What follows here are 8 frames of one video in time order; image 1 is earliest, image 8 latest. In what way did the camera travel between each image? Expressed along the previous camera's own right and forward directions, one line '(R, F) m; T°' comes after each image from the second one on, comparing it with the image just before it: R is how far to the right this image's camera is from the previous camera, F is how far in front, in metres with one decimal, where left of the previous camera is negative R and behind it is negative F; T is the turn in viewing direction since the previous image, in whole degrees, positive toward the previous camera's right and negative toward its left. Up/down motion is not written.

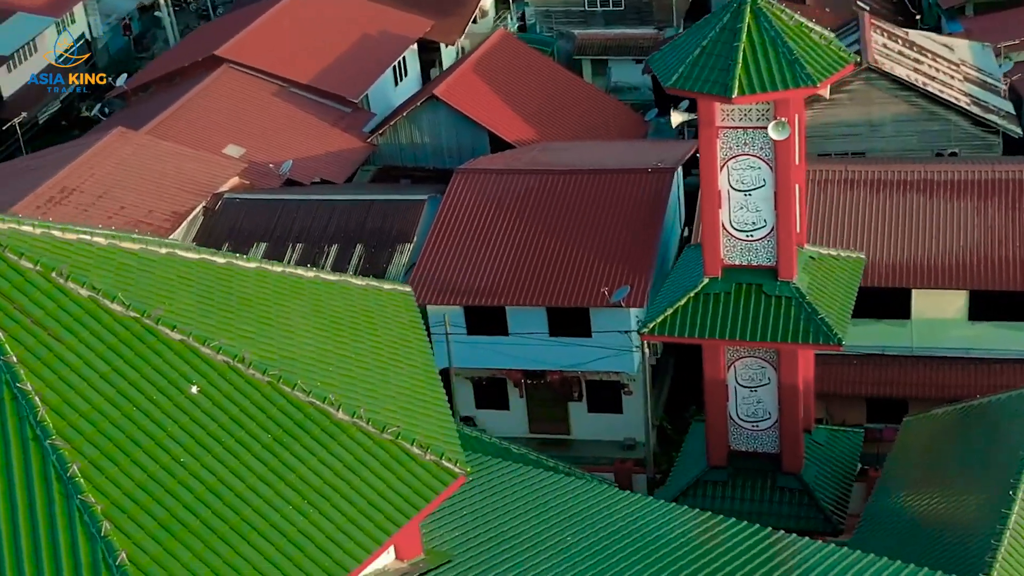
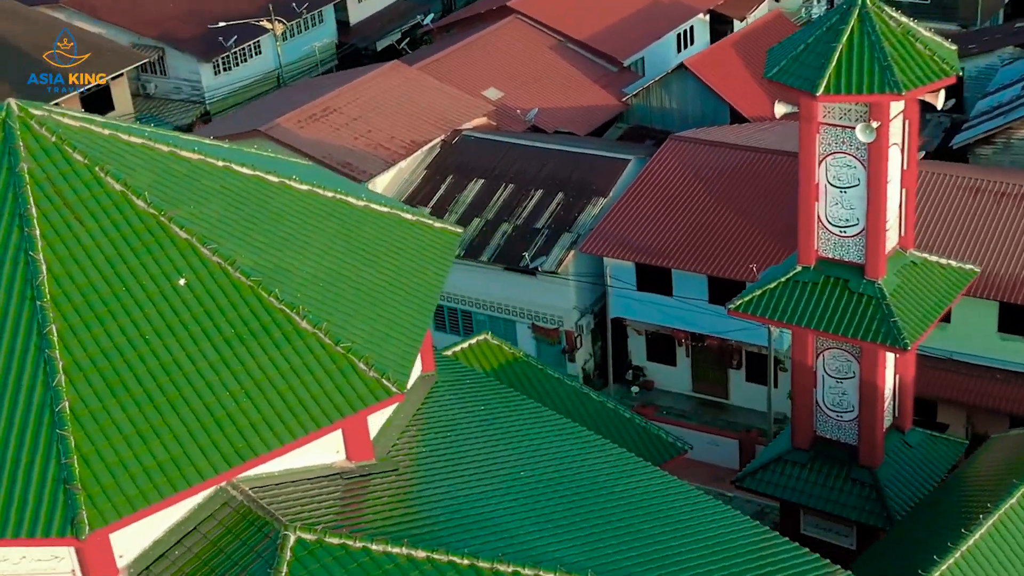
(+4.1, -0.8) m; -17°
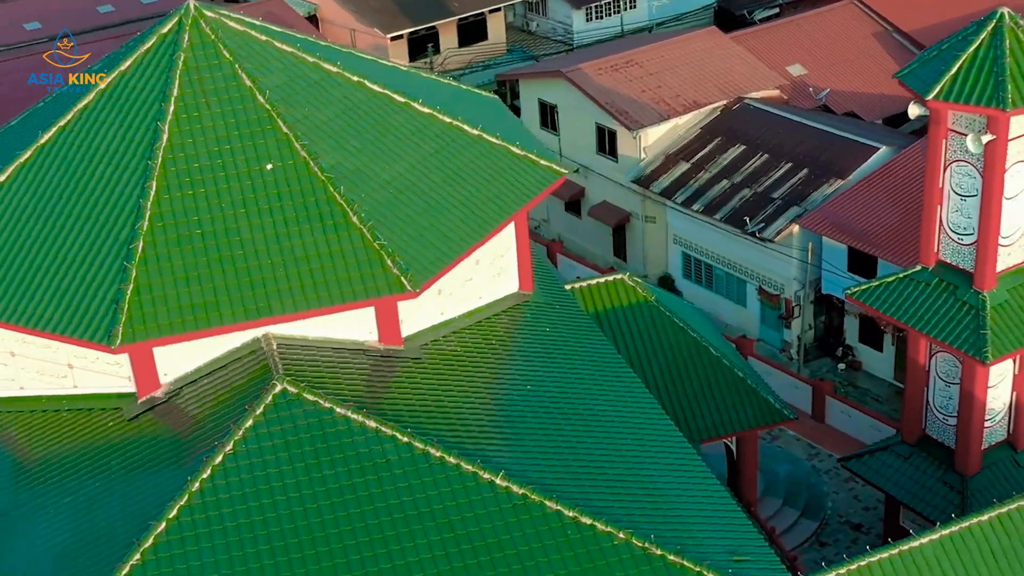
(+4.9, -0.9) m; -20°
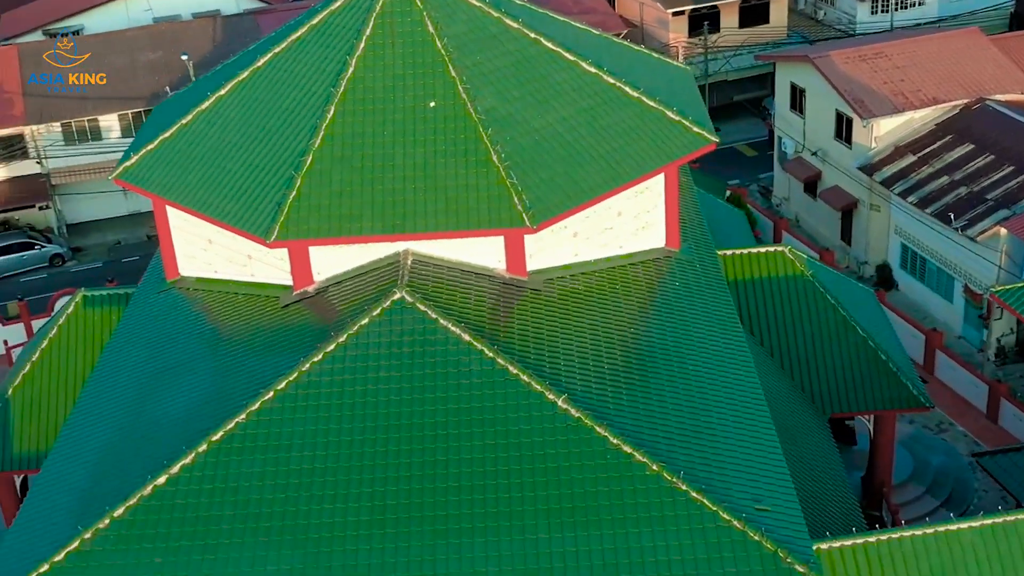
(+2.9, -1.2) m; -14°
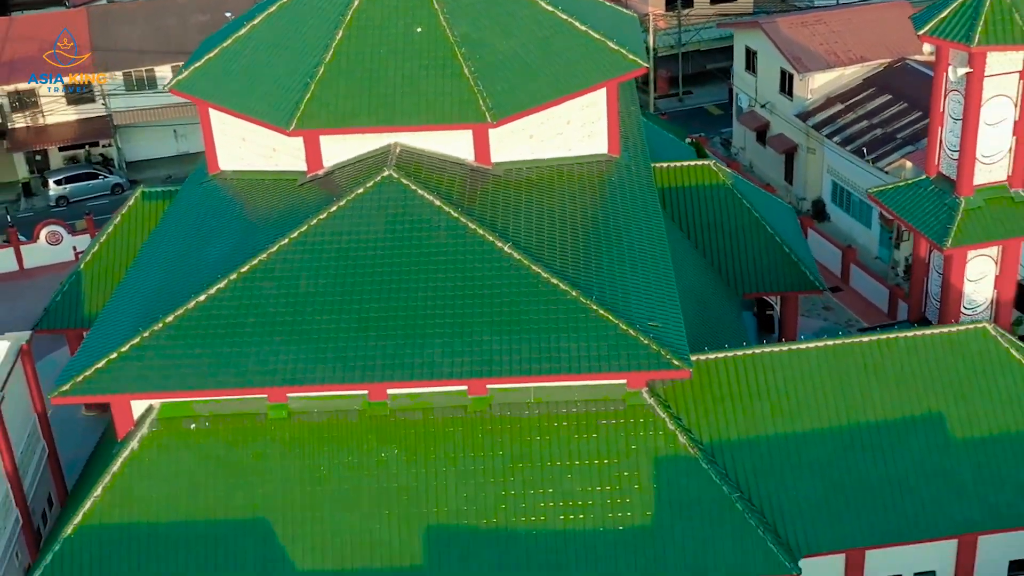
(+1.0, -4.5) m; -1°
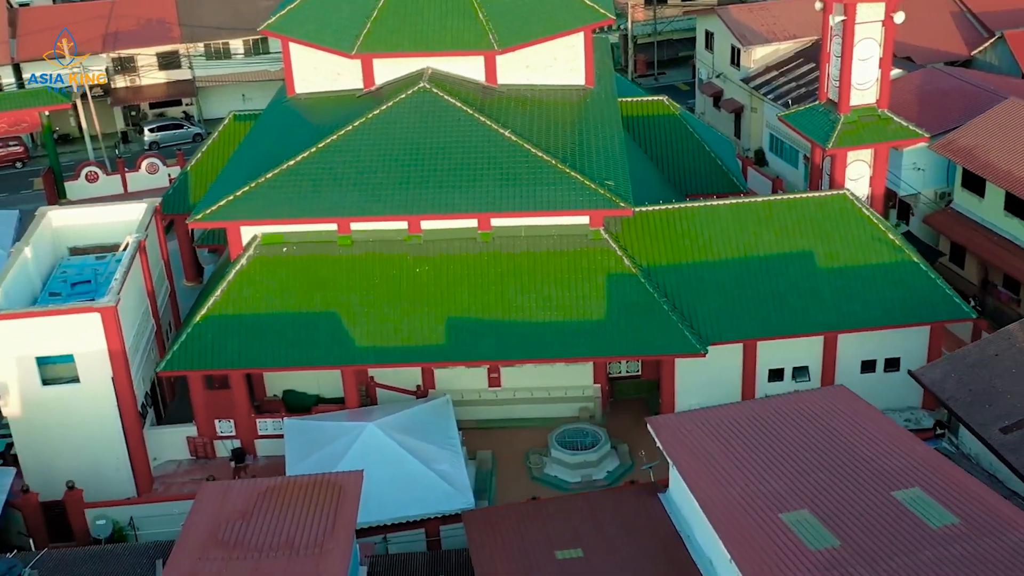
(+0.3, -7.6) m; 0°
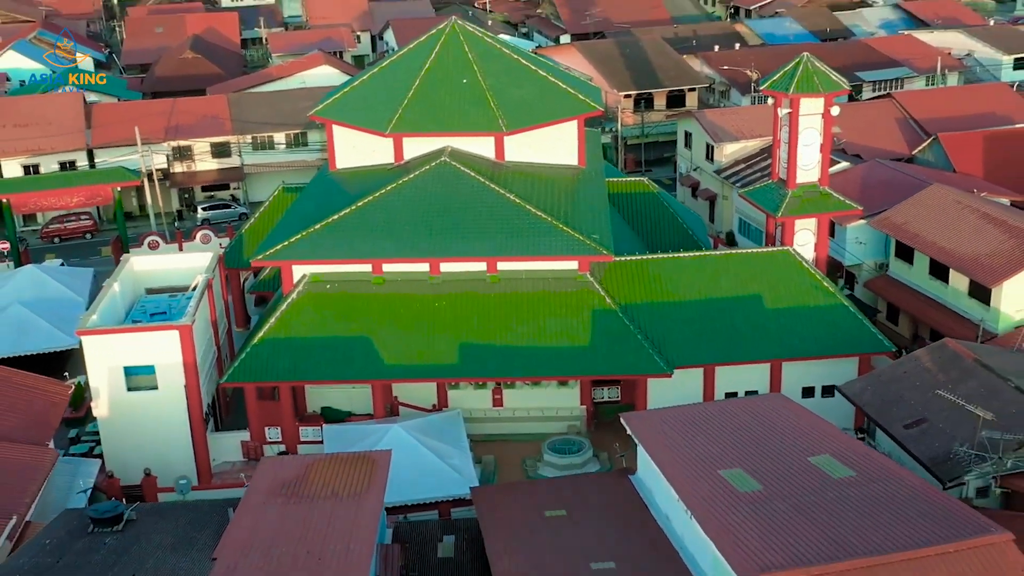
(+0.1, -5.5) m; 0°
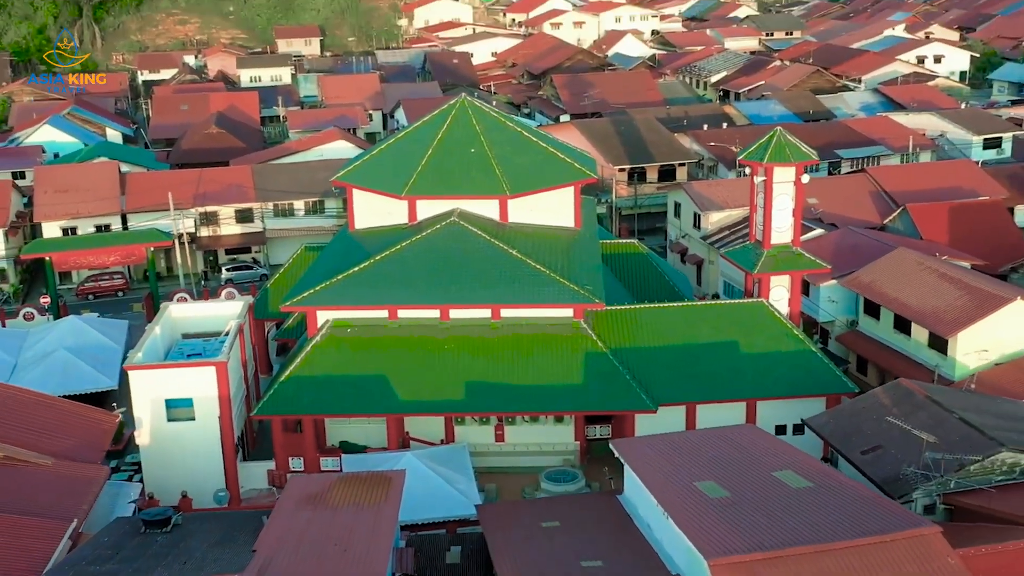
(0.0, -3.5) m; 0°
